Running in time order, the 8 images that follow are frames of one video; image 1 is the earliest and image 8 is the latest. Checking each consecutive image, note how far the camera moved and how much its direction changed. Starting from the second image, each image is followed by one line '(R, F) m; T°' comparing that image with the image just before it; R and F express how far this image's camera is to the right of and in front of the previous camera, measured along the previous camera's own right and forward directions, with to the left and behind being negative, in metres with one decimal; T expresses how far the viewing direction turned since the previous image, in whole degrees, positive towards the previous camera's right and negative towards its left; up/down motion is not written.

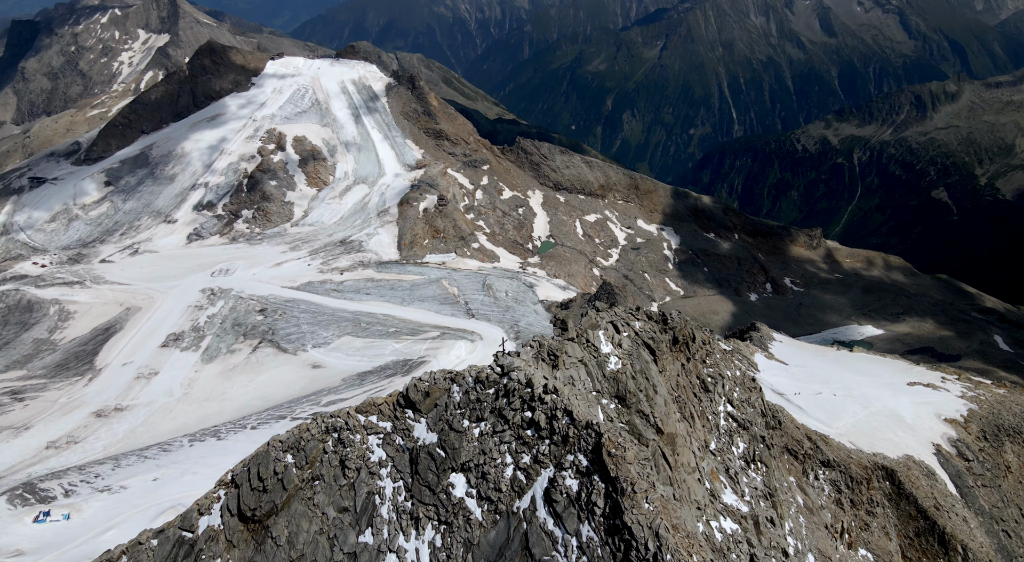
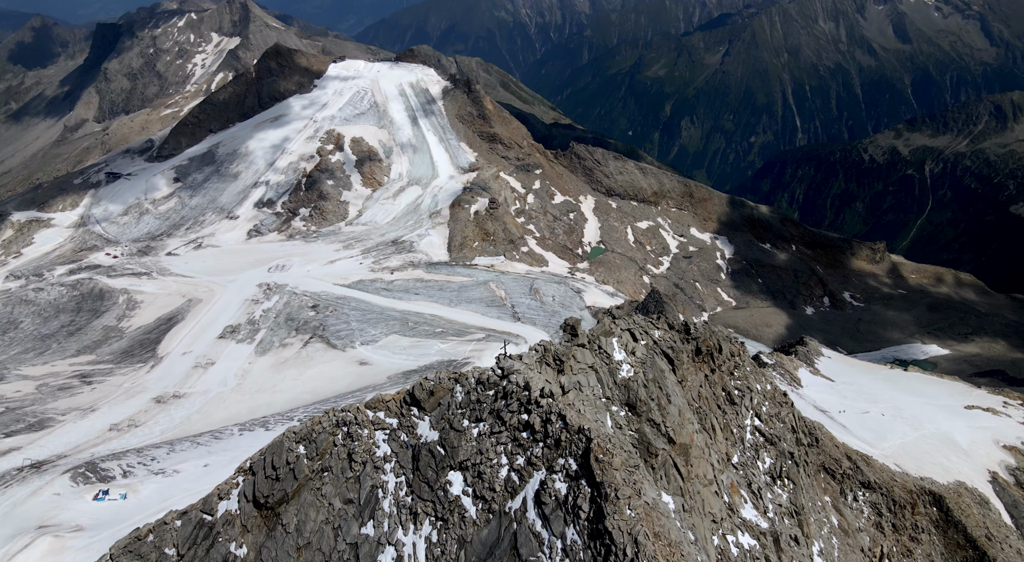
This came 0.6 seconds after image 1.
(+2.2, -0.5) m; -4°
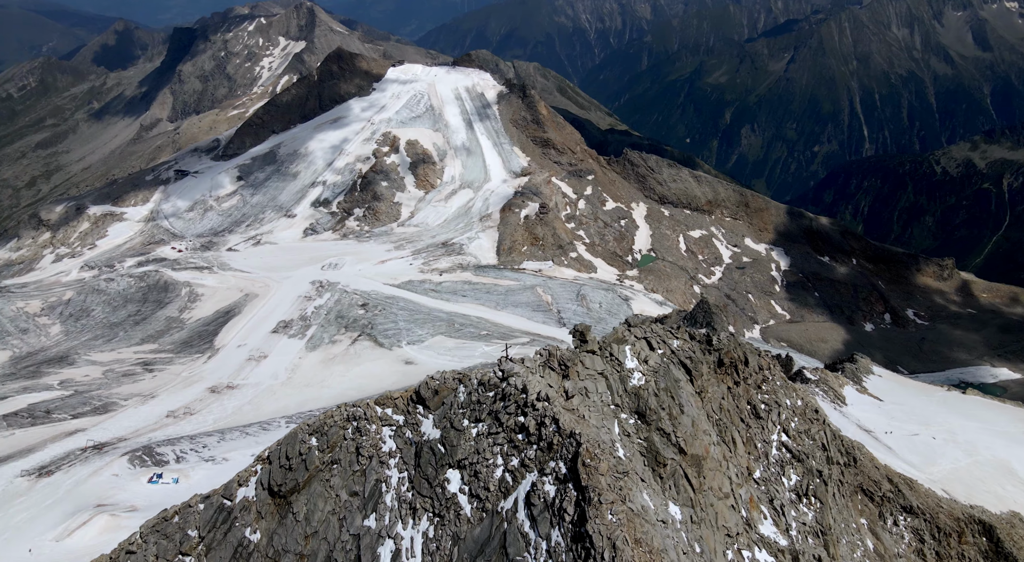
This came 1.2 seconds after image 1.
(+2.2, -0.5) m; -4°
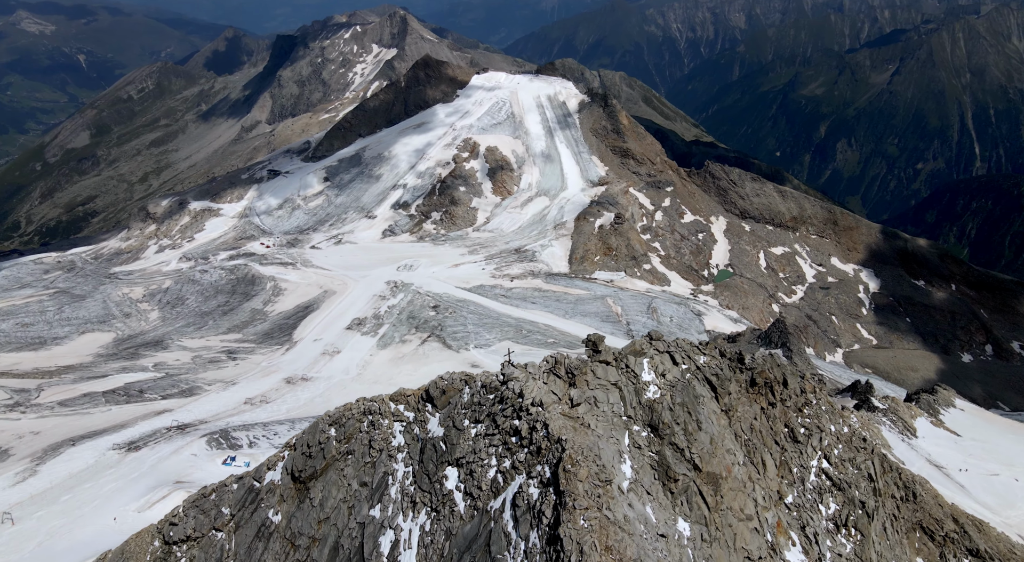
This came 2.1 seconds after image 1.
(+3.3, -0.7) m; -6°
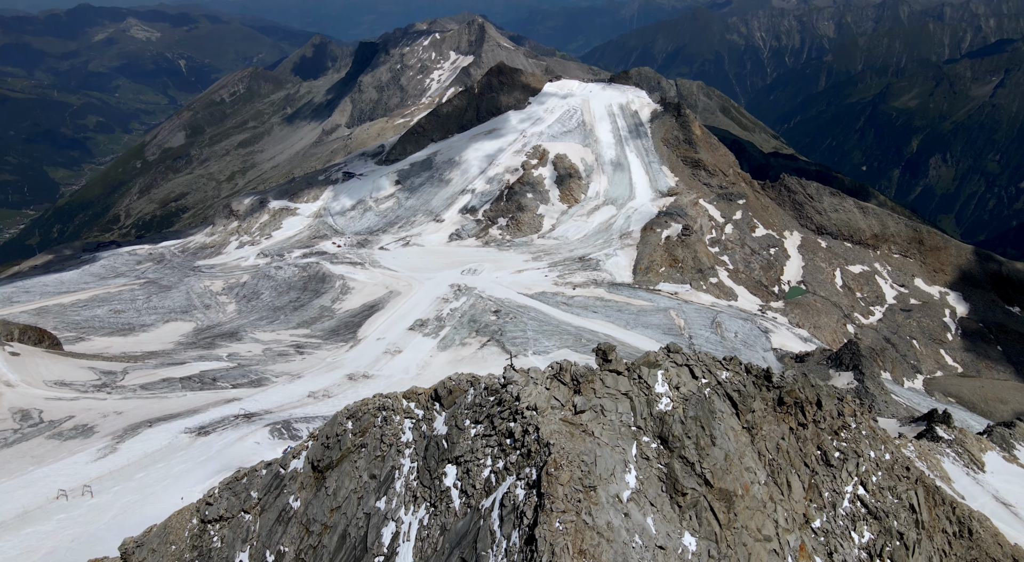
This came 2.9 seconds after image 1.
(+3.0, -0.7) m; -5°
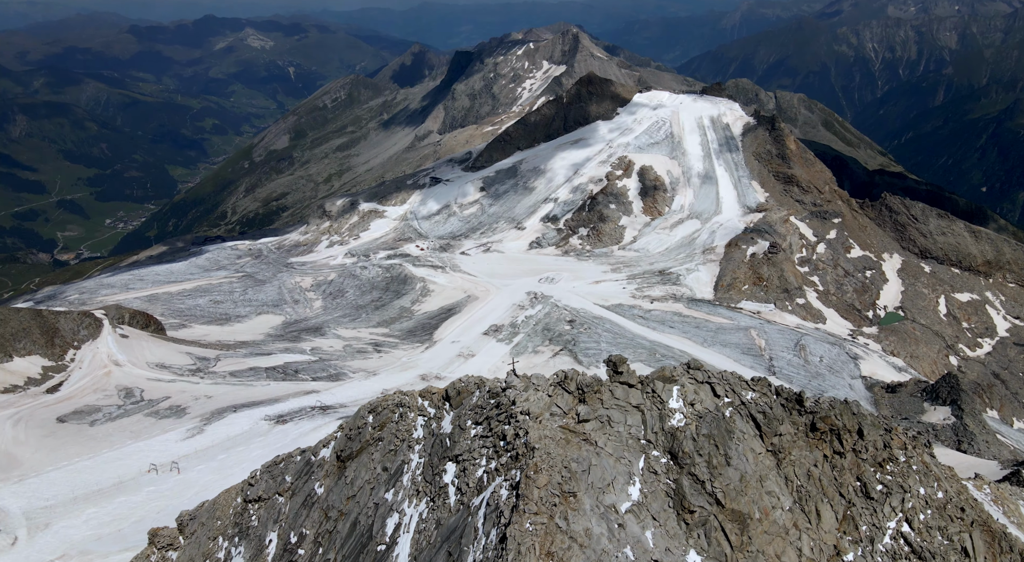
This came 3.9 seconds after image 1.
(+3.8, -0.9) m; -7°
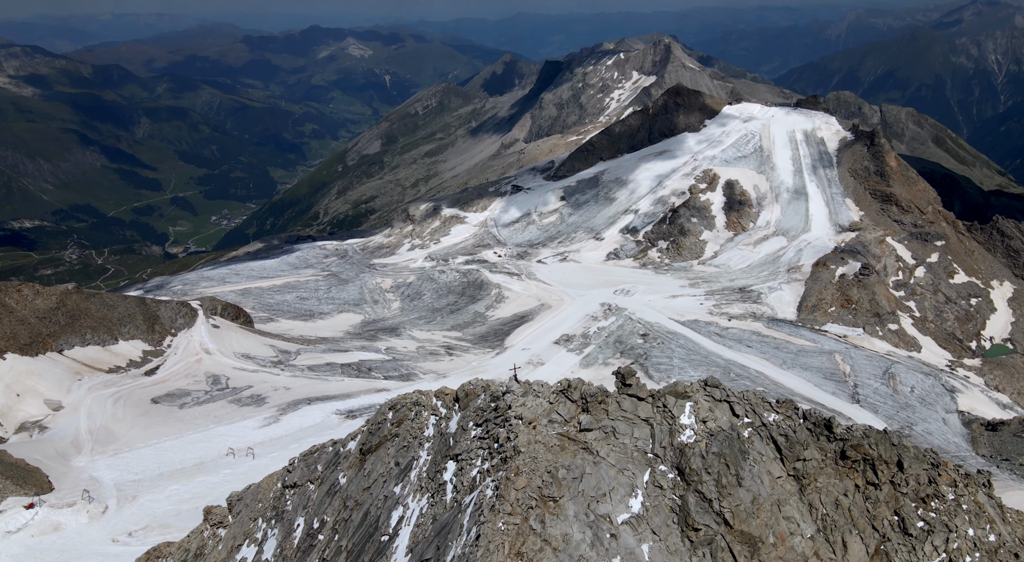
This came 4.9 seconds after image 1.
(+3.8, -0.9) m; -7°
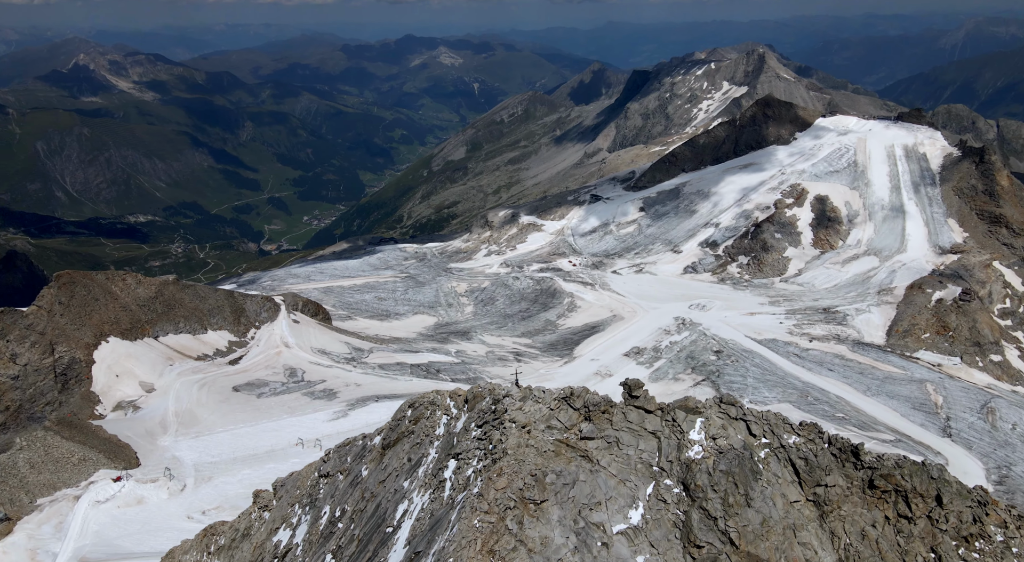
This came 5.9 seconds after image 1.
(+3.8, -0.8) m; -6°
